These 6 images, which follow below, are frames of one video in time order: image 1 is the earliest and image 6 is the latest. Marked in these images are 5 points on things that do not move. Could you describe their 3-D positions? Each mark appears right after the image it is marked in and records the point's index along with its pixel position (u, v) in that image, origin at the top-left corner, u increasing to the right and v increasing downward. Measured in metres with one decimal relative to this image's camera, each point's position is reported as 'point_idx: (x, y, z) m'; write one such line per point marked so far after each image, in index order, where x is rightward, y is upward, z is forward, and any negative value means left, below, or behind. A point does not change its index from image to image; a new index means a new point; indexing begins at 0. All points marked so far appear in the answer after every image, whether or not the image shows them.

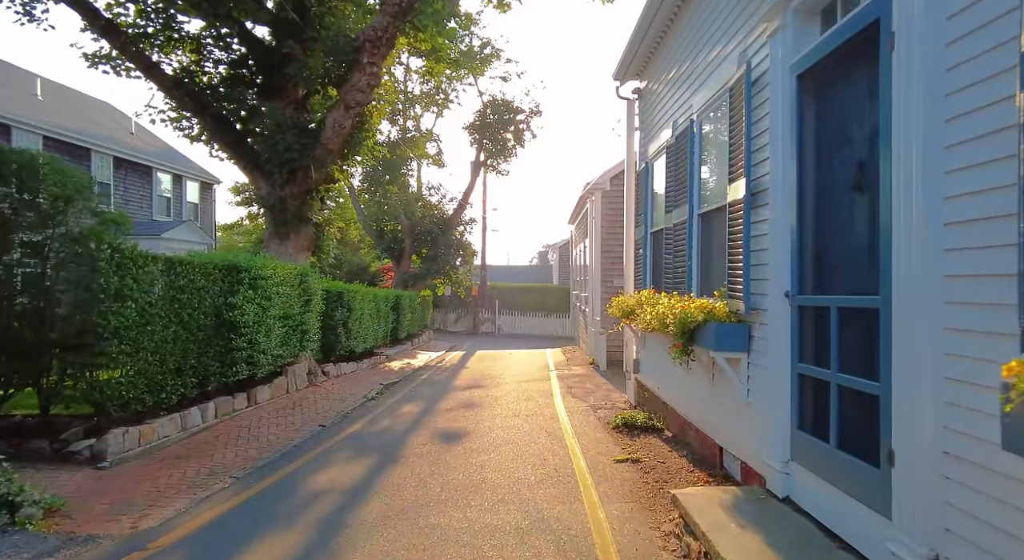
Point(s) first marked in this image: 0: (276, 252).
0: (-5.1, +0.6, +12.0) m
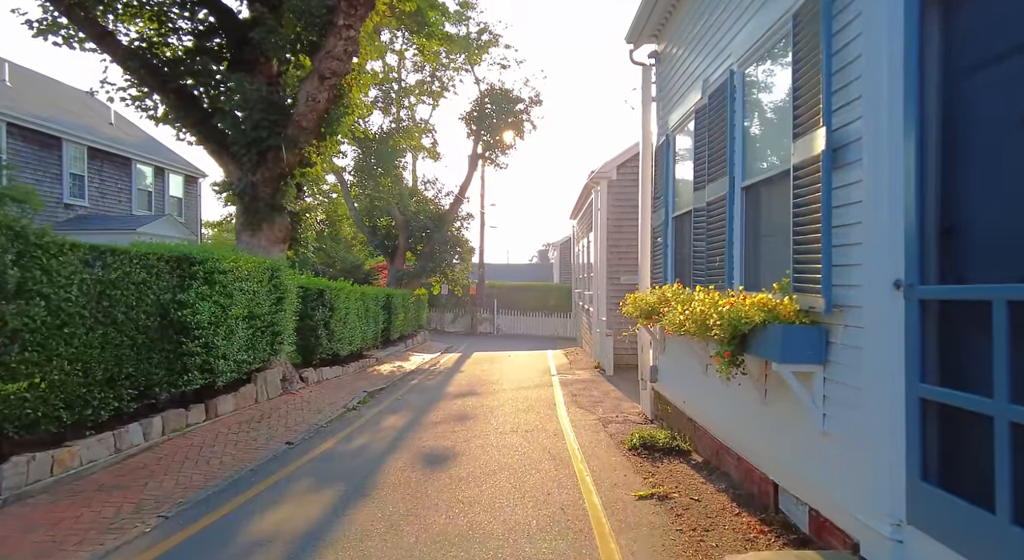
0: (-5.2, +0.7, +10.8) m
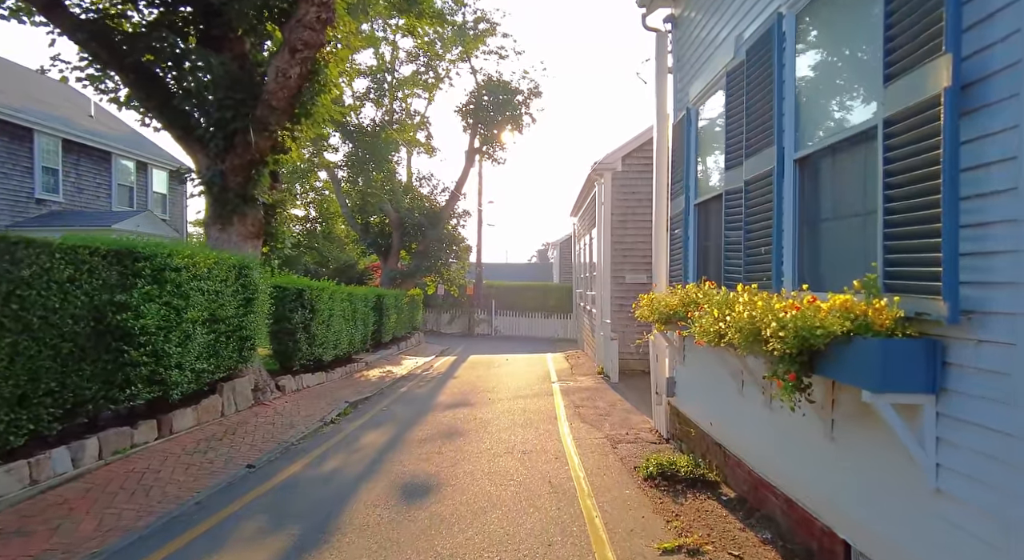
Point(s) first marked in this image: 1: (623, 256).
0: (-5.2, +0.7, +9.8) m
1: (+2.8, +0.6, +13.8) m
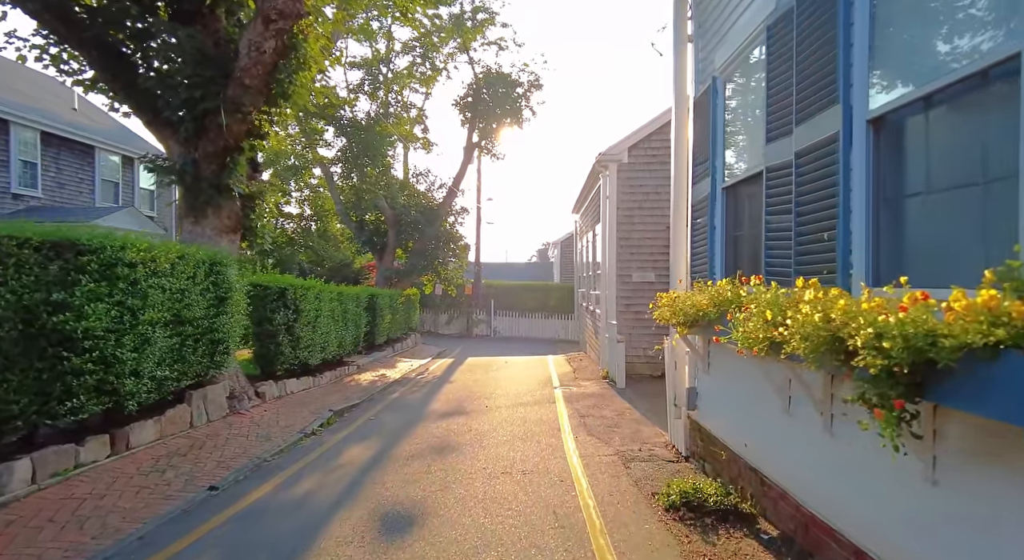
0: (-5.2, +0.7, +9.0) m
1: (+2.8, +0.6, +13.0) m
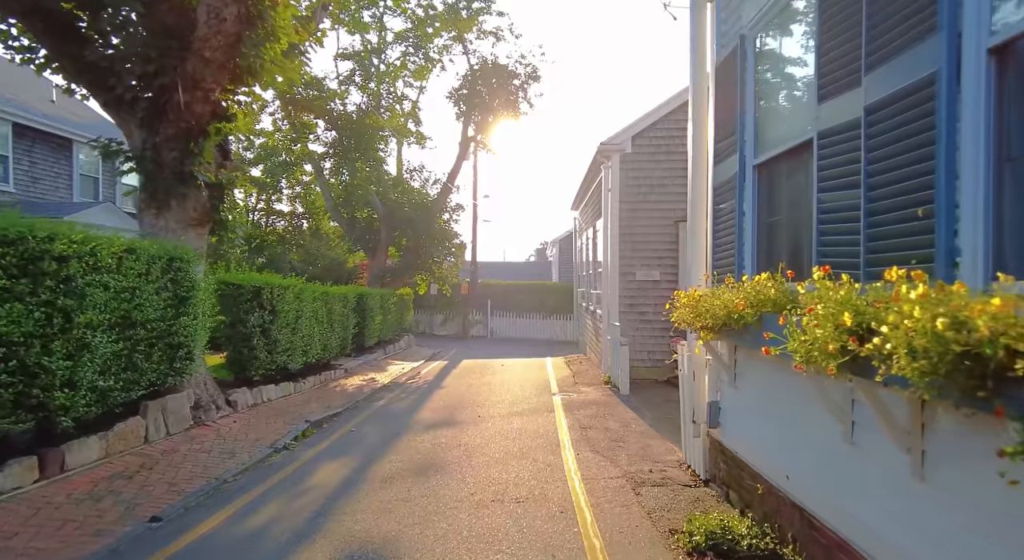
0: (-5.3, +0.7, +8.1) m
1: (+2.7, +0.7, +12.1) m
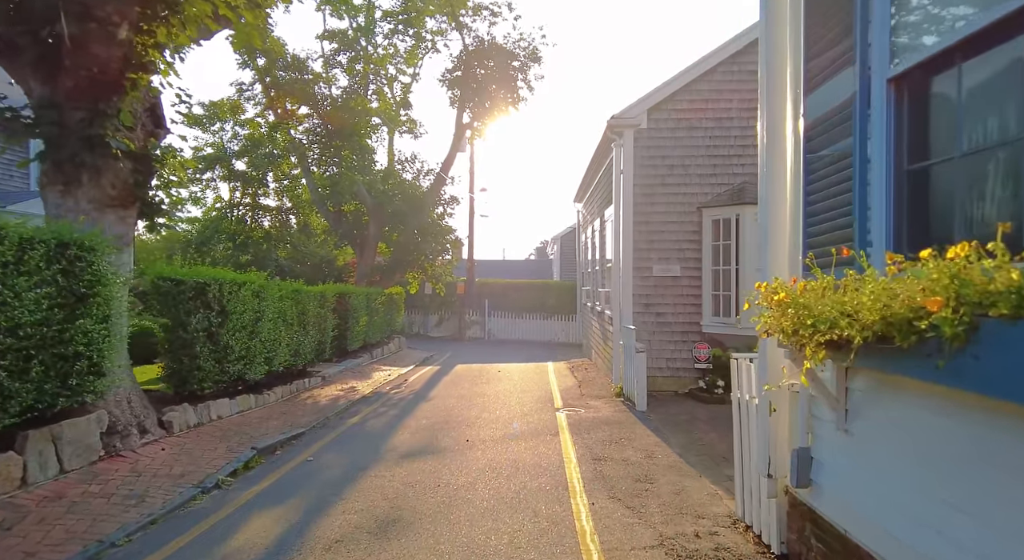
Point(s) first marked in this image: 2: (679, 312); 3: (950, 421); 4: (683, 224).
0: (-5.4, +0.8, +6.5) m
1: (+2.6, +0.7, +10.5) m
2: (+3.2, -0.6, +10.5) m
3: (+1.8, -0.5, +2.1) m
4: (+3.2, +1.1, +10.5) m
